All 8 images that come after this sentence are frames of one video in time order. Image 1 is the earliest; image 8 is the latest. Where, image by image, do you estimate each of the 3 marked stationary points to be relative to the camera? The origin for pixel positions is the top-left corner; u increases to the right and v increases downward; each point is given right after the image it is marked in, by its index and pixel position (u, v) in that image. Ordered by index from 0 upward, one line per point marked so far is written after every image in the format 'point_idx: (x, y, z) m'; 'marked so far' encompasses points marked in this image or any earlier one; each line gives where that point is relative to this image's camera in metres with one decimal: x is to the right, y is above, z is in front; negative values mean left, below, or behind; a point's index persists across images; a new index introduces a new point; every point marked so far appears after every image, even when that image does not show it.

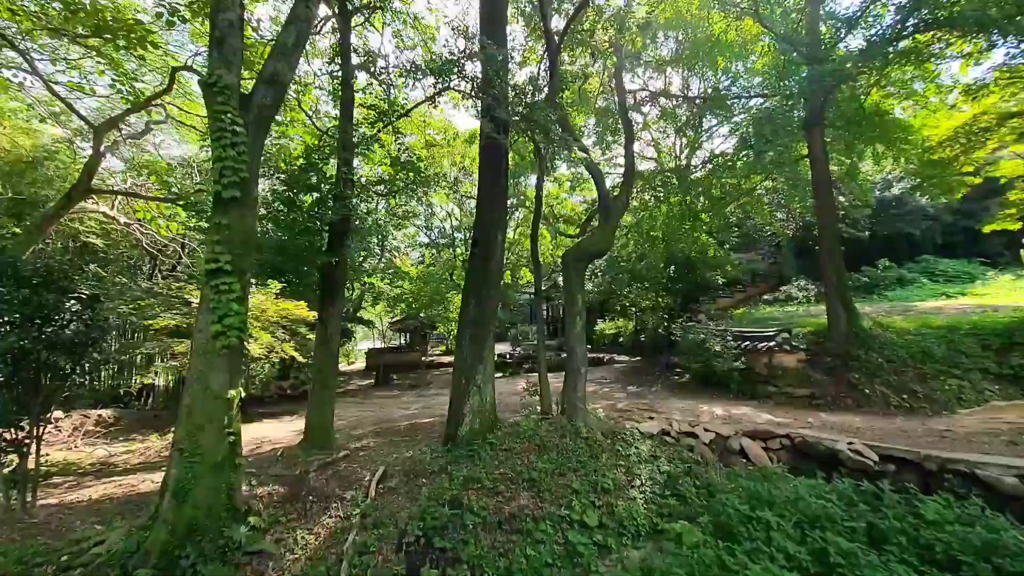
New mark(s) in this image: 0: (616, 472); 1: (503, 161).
0: (+1.3, -2.2, +5.0) m
1: (-0.2, +1.8, +6.0) m
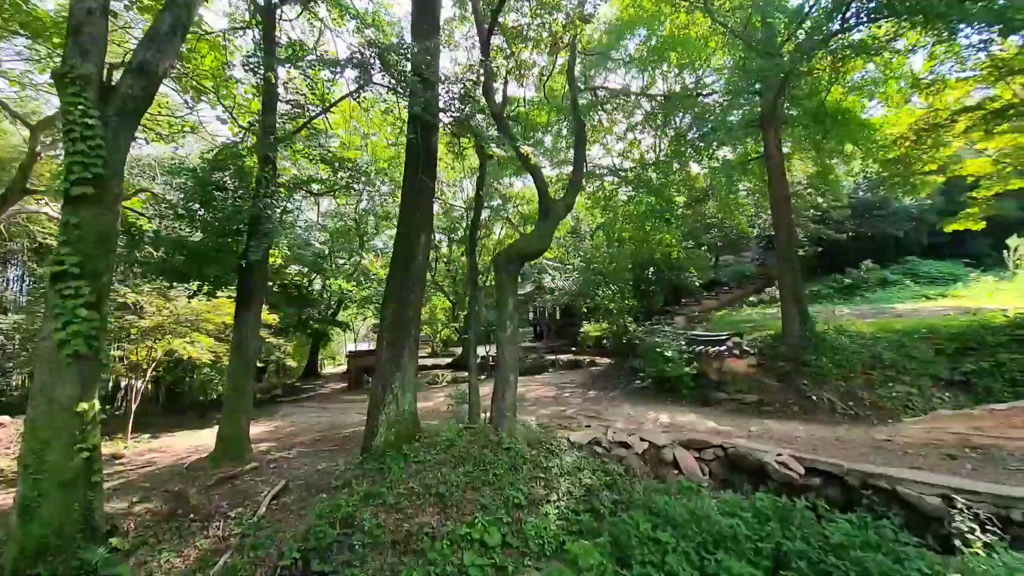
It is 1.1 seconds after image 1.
0: (+0.3, -2.2, +4.7) m
1: (-1.2, +1.7, +5.7) m
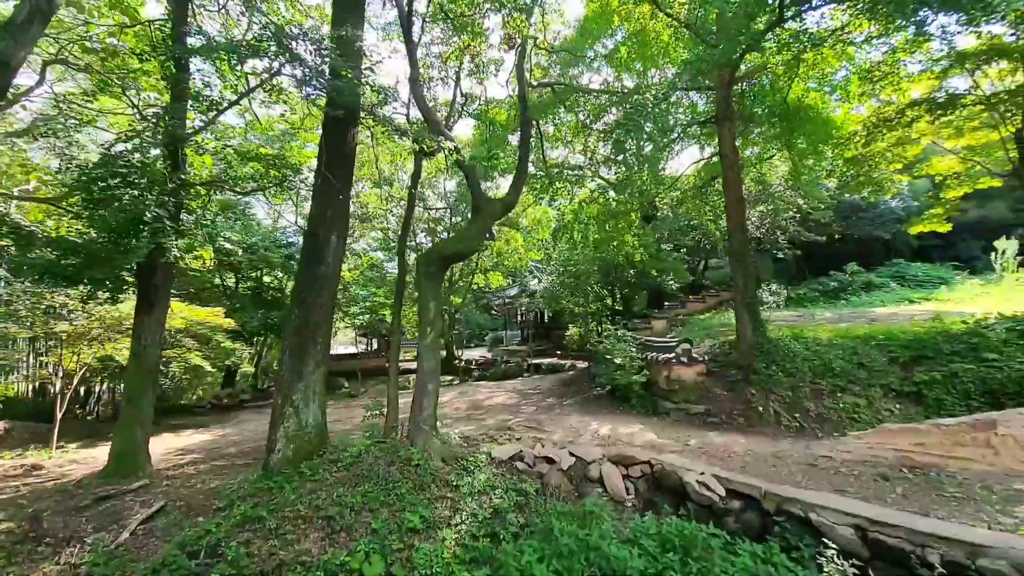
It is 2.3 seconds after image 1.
0: (-0.8, -2.3, +4.4) m
1: (-2.2, +1.7, +5.4) m
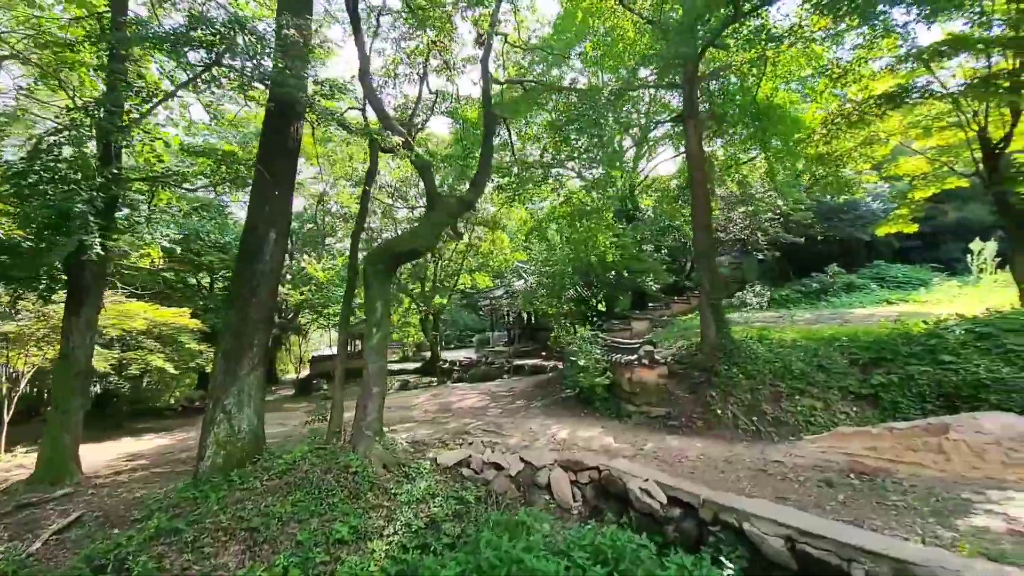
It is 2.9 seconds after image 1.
0: (-1.4, -2.3, +4.2) m
1: (-2.8, +1.7, +5.2) m
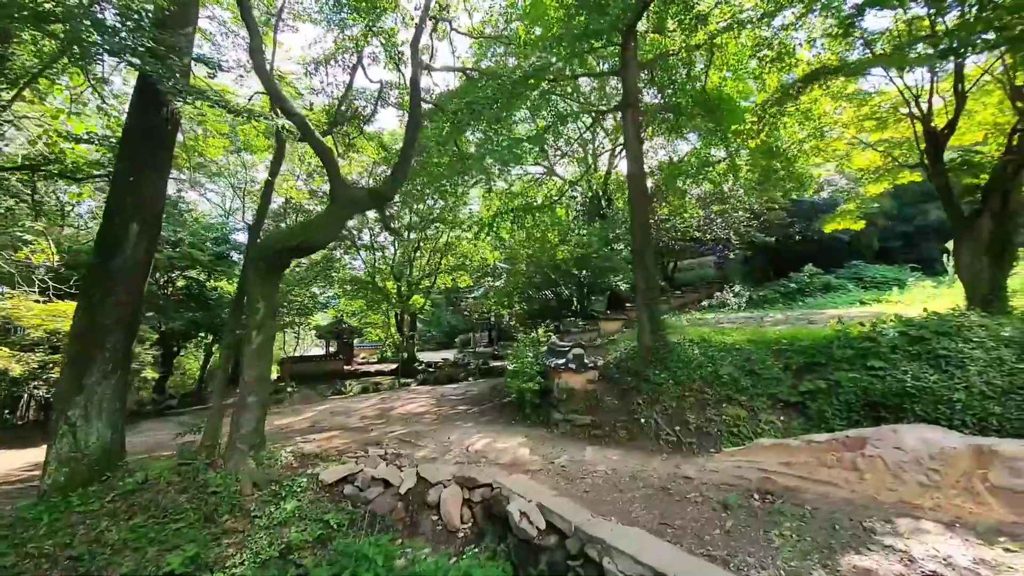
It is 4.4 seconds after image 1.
0: (-2.6, -2.3, +3.7) m
1: (-4.0, +1.7, +4.7) m
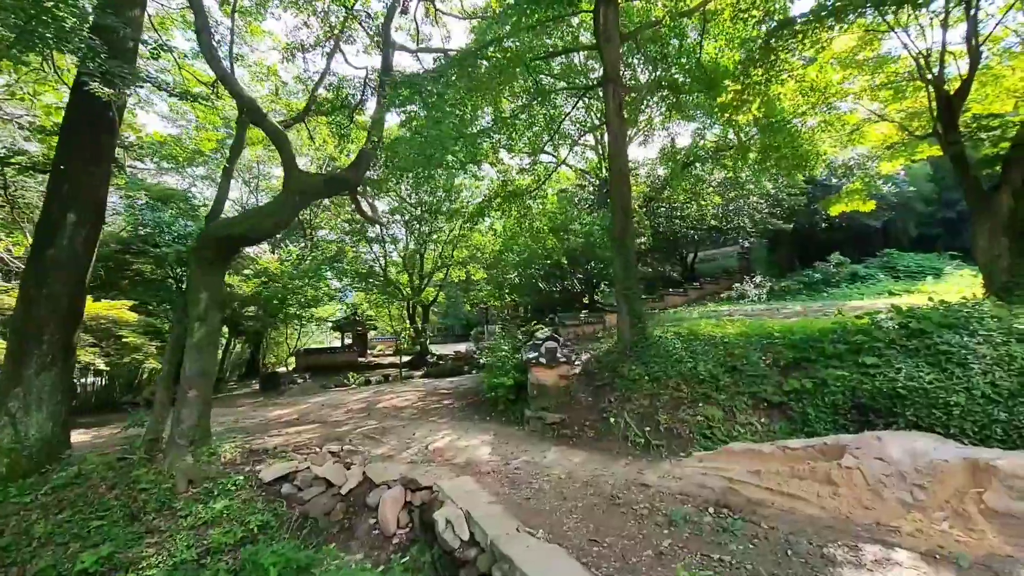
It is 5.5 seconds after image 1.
0: (-3.2, -2.2, +3.5) m
1: (-4.6, +1.8, +4.5) m
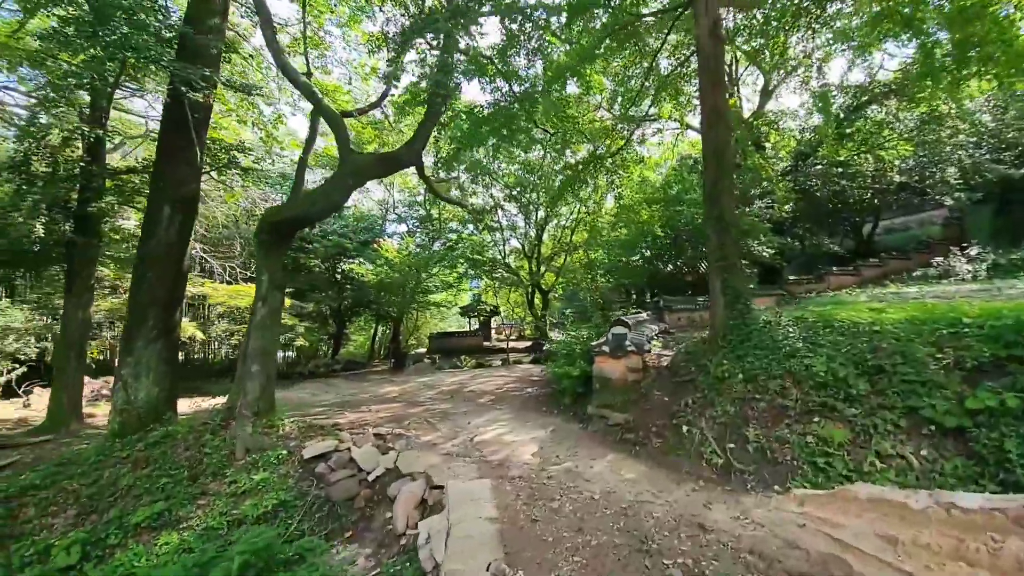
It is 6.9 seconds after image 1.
0: (-3.0, -2.0, +3.8) m
1: (-4.1, +2.0, +5.1) m
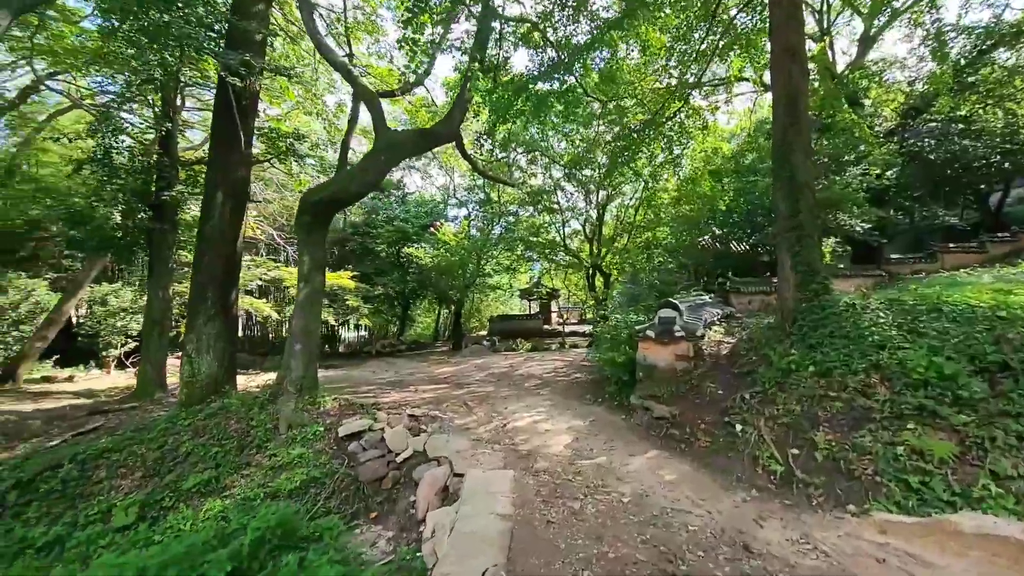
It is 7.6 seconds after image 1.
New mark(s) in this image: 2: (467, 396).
0: (-2.7, -1.8, +4.0) m
1: (-3.6, +2.3, +5.3) m
2: (-0.6, -1.6, +6.3) m
